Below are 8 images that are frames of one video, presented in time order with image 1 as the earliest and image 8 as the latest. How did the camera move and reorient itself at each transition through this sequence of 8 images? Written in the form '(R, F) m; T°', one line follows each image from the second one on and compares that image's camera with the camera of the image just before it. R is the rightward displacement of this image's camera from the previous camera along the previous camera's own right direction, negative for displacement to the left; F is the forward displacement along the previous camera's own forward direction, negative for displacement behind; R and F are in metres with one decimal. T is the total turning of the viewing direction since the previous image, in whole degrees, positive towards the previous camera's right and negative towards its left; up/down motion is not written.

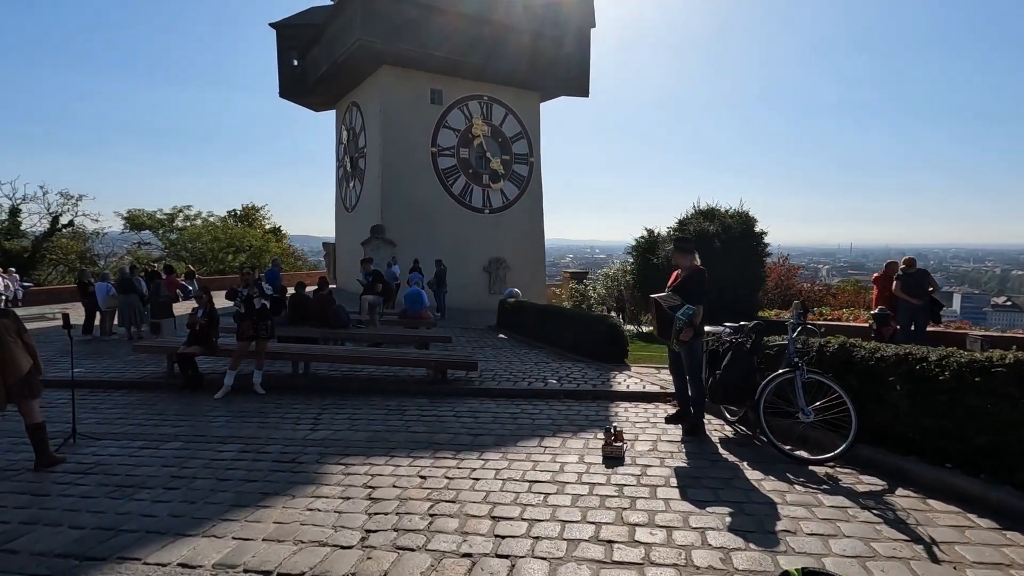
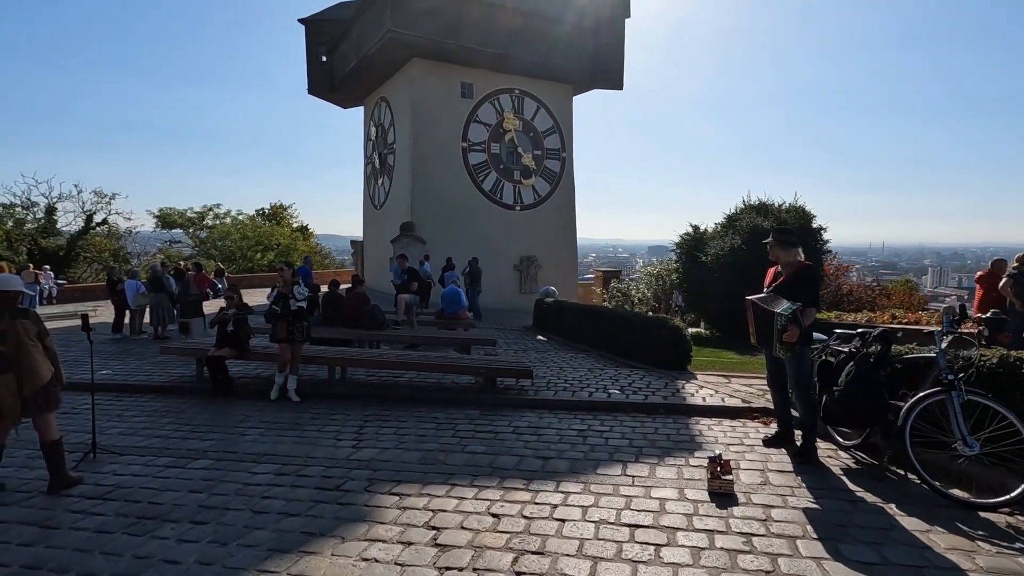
(-0.5, +0.8) m; -2°
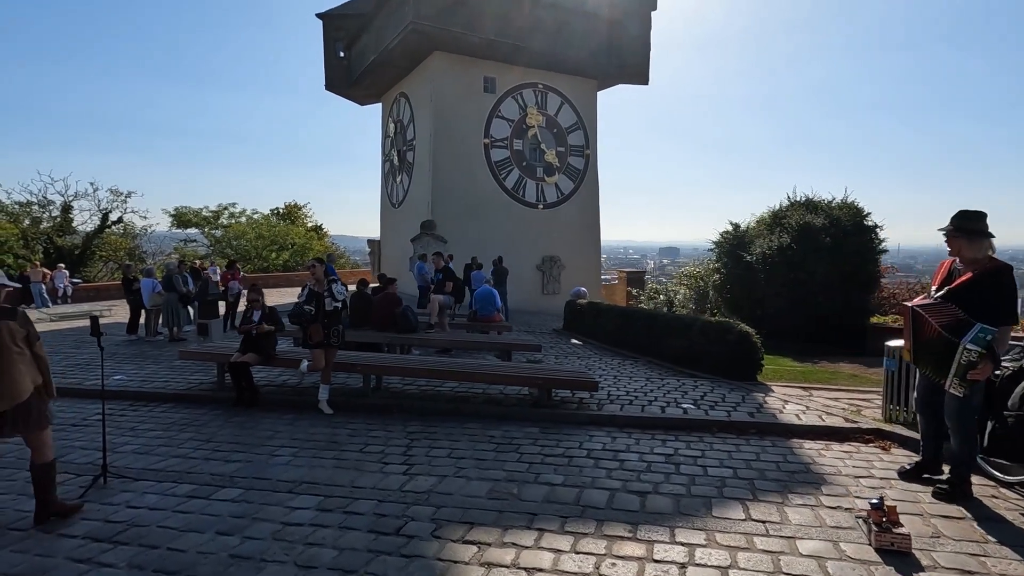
(-0.6, +0.8) m; -1°
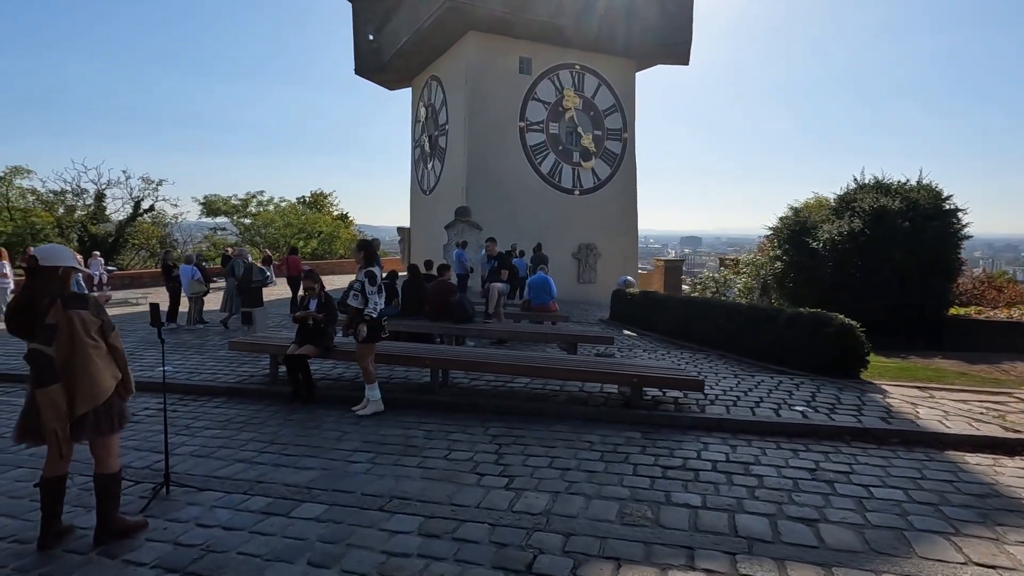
(-0.7, +0.7) m; -2°
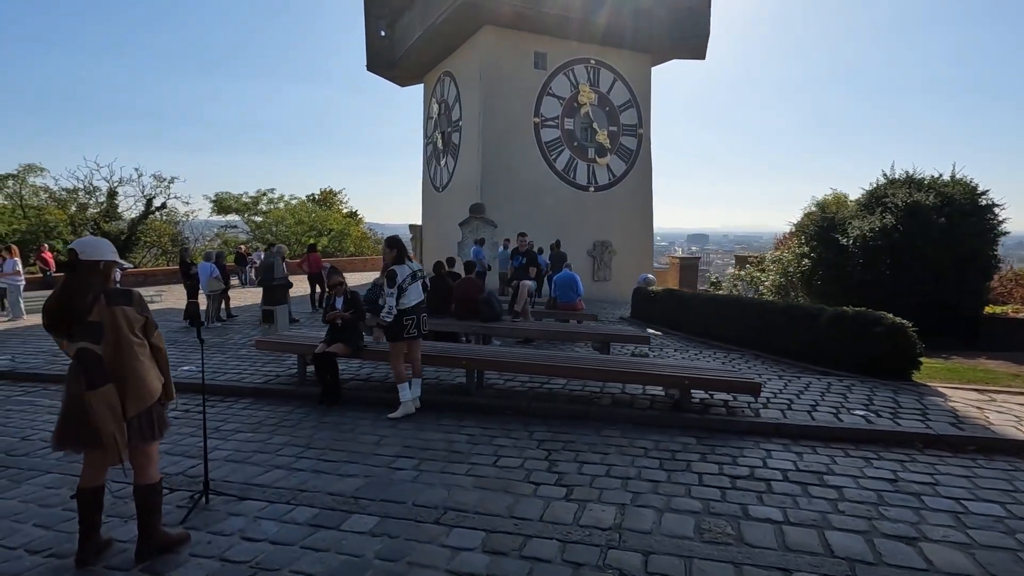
(-0.4, +0.3) m; -1°
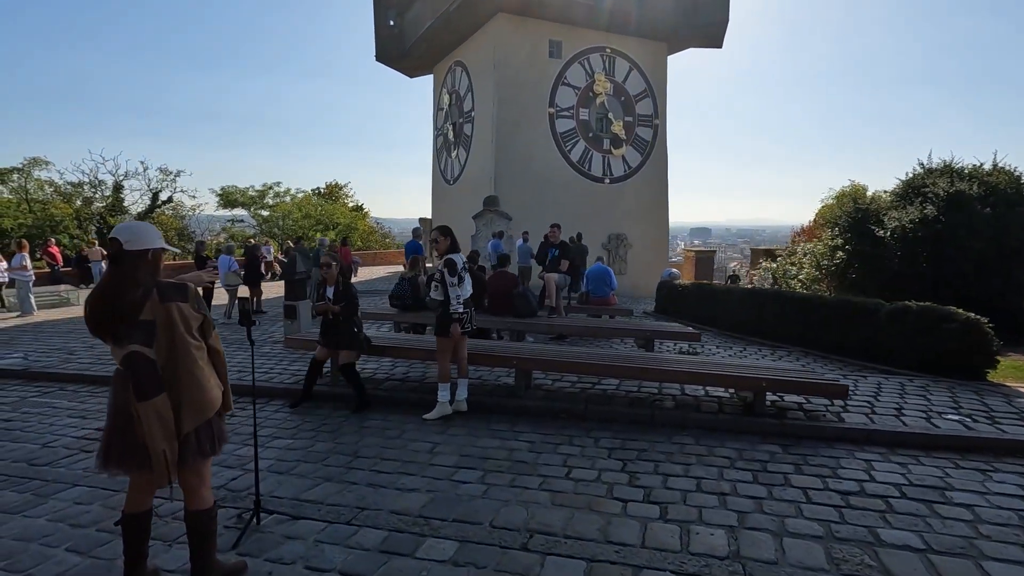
(-0.5, +0.4) m; 0°
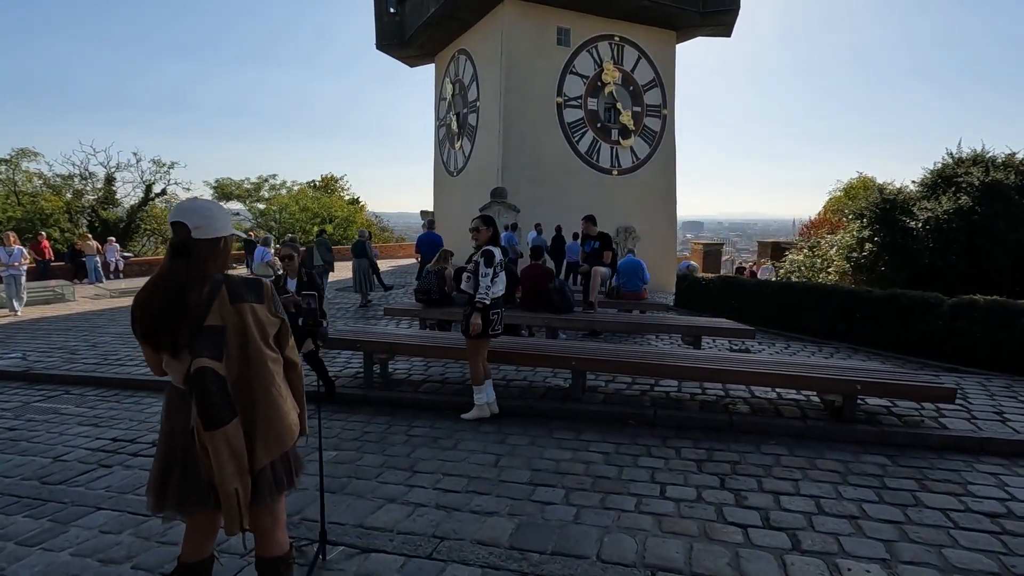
(-0.6, +0.5) m; +1°
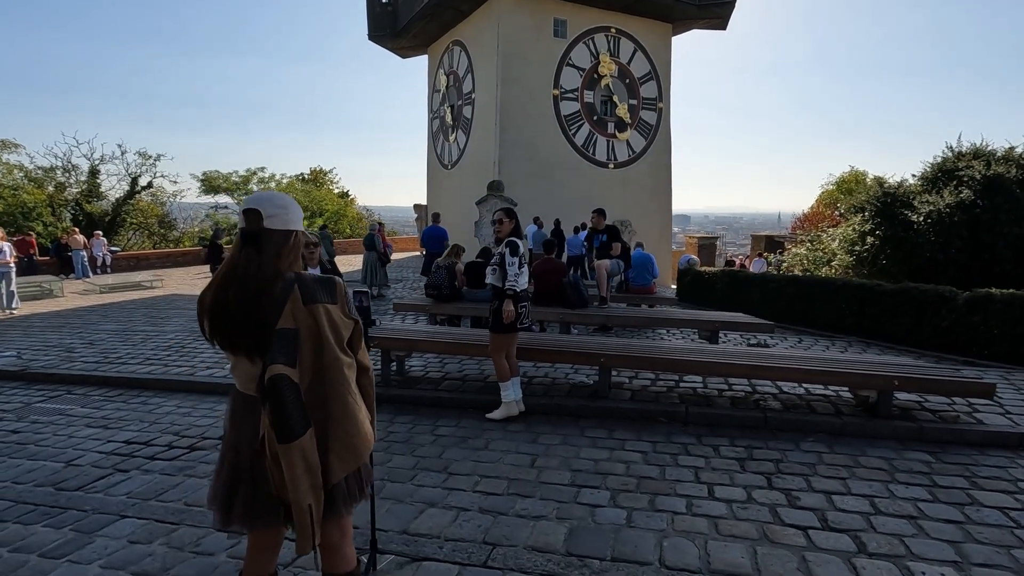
(-0.4, +0.1) m; +1°
